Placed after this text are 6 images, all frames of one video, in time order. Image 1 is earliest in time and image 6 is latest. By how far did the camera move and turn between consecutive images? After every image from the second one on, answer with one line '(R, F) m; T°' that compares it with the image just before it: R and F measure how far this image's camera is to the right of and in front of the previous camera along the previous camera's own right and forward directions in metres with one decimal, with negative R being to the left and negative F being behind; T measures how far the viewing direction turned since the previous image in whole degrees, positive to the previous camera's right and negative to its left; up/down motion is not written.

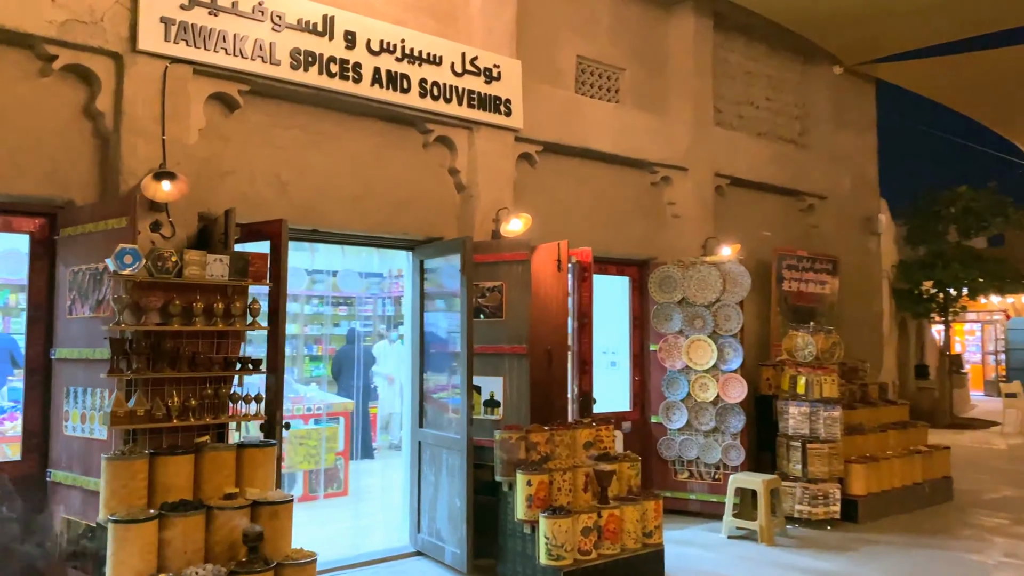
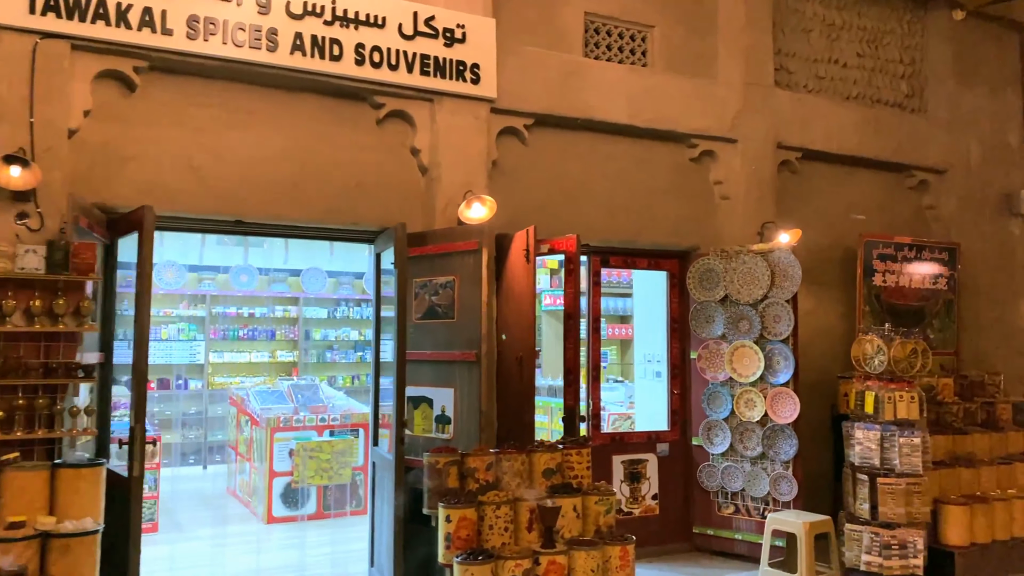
(+1.1, +0.9) m; -13°
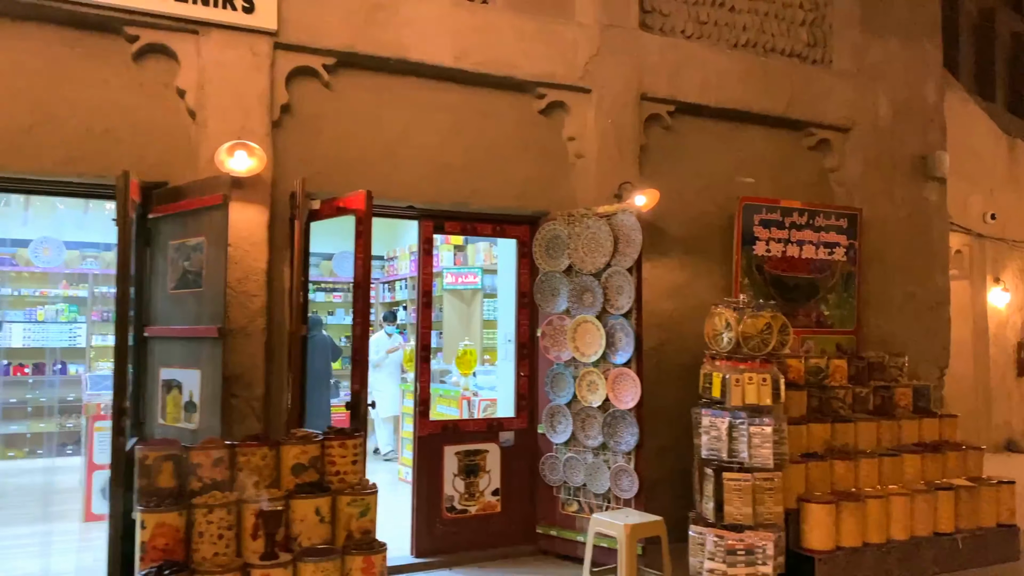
(+1.0, +0.6) m; 0°
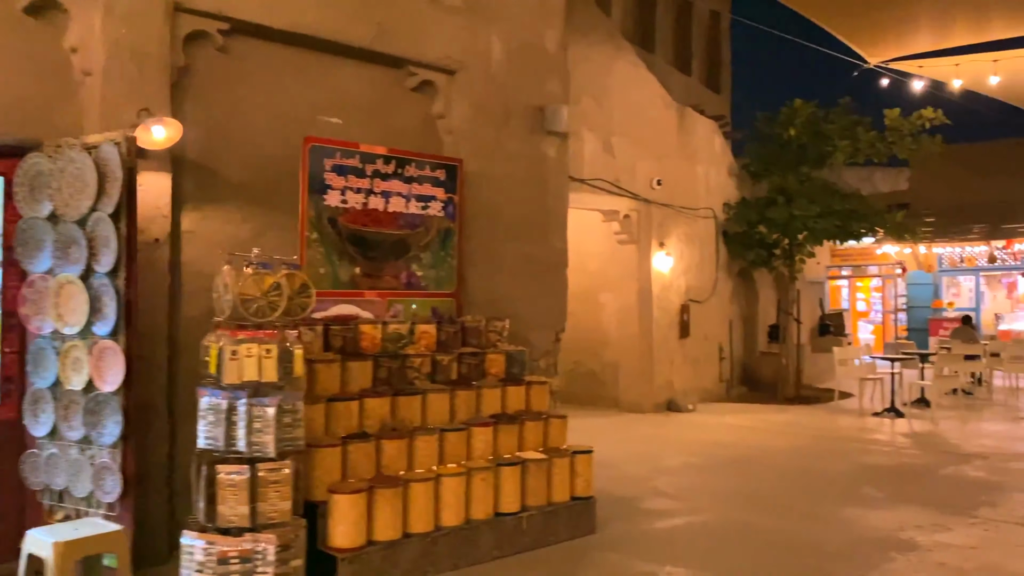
(+1.2, +0.6) m; +15°
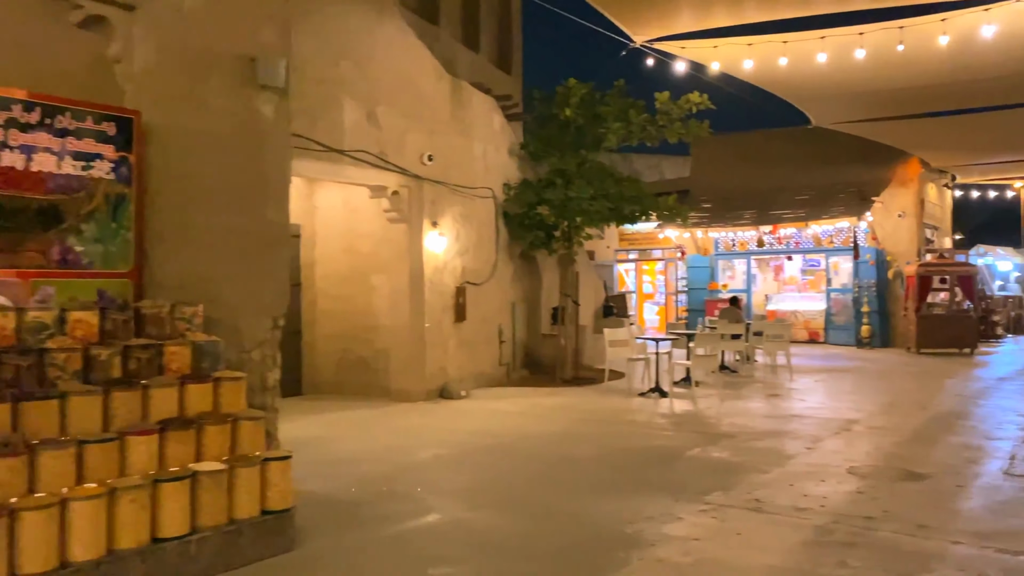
(+0.6, +0.5) m; +12°
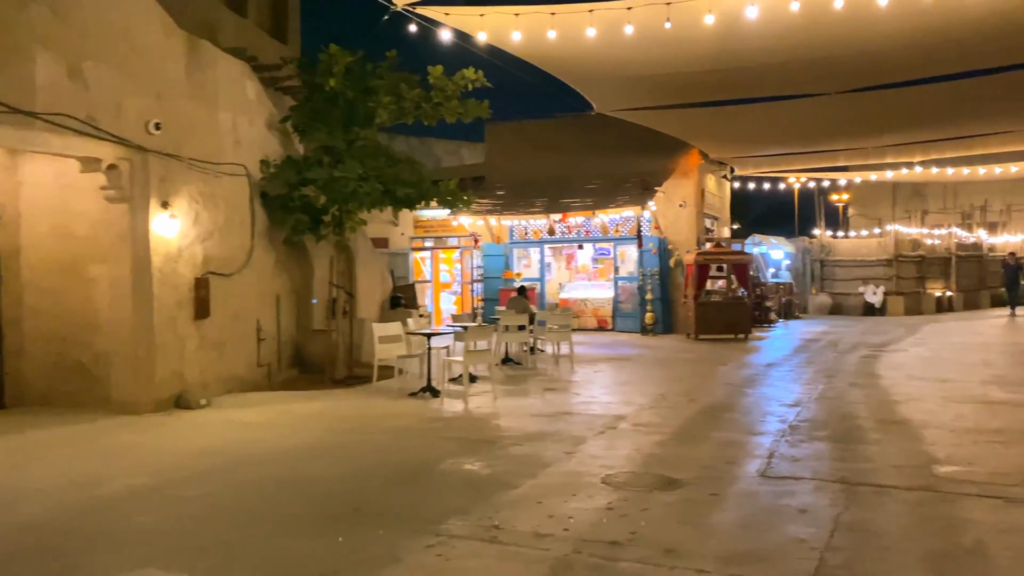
(+0.5, +0.7) m; +13°
